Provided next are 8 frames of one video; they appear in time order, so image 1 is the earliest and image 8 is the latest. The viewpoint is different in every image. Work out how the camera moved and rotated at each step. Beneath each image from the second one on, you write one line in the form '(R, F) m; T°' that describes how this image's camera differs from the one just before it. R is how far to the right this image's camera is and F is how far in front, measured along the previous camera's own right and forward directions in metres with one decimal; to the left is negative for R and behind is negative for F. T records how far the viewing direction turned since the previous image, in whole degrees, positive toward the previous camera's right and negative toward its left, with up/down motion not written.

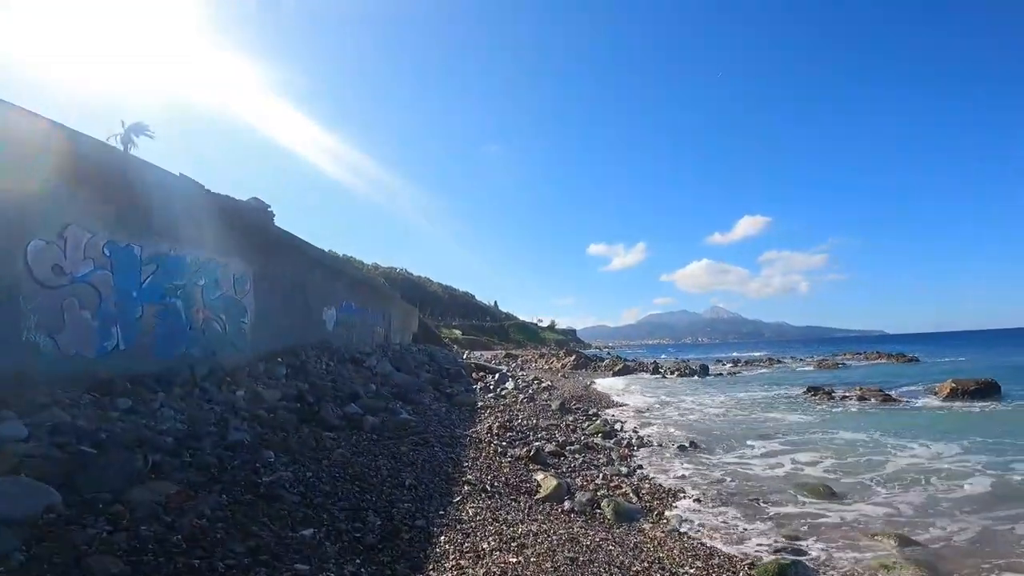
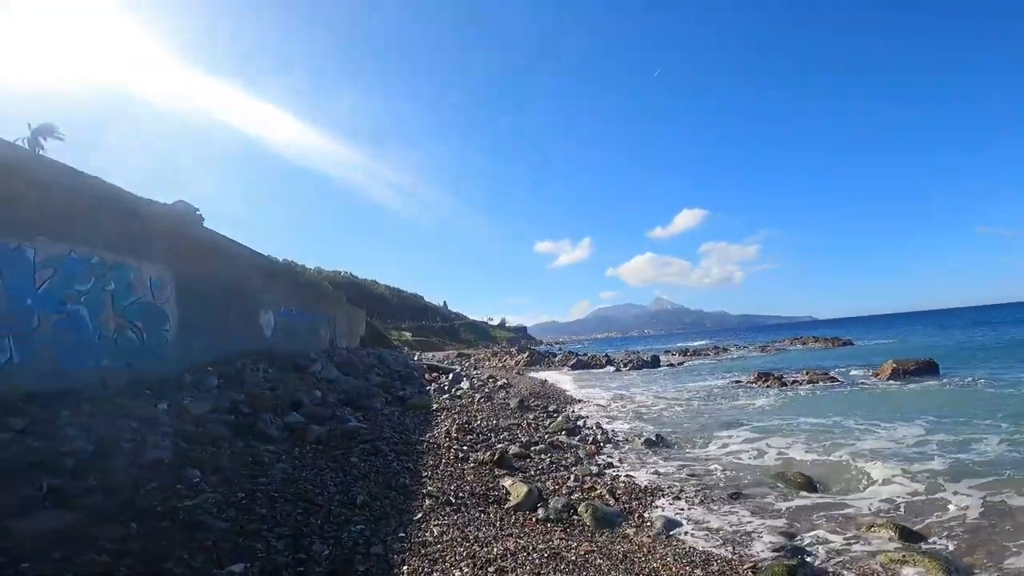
(-0.1, +0.8) m; +5°
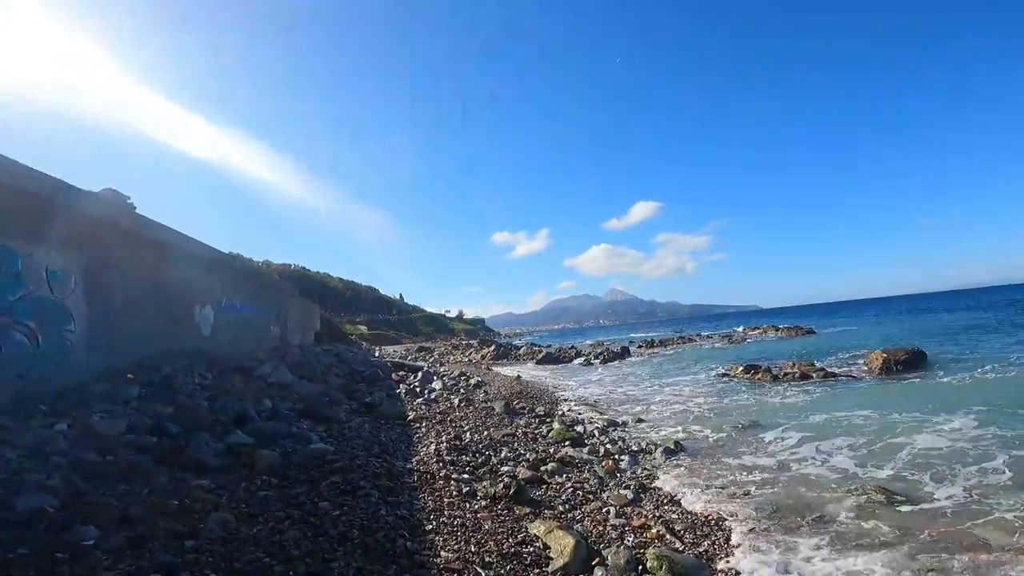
(-0.8, +2.0) m; +5°
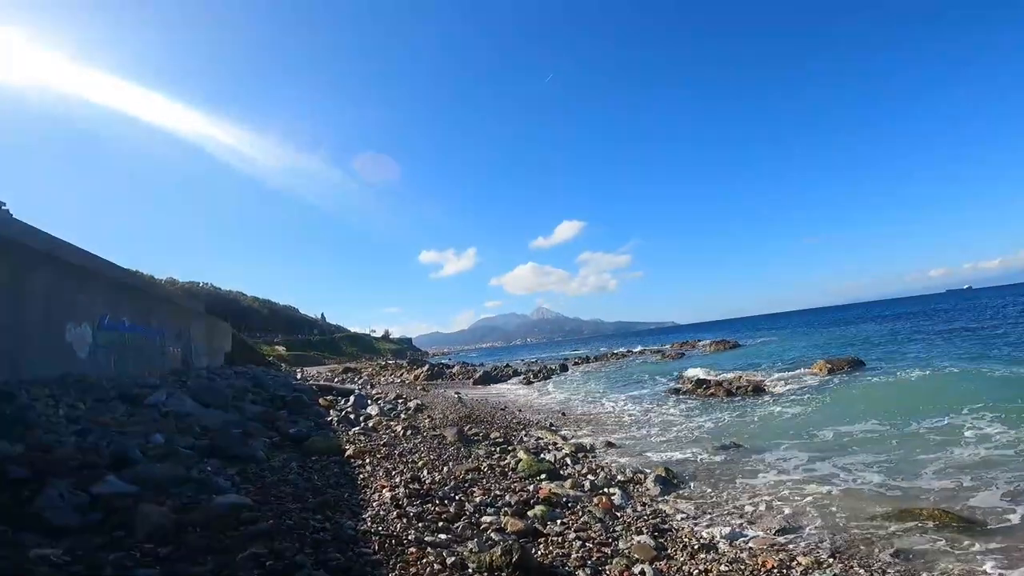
(-0.7, +1.8) m; +8°
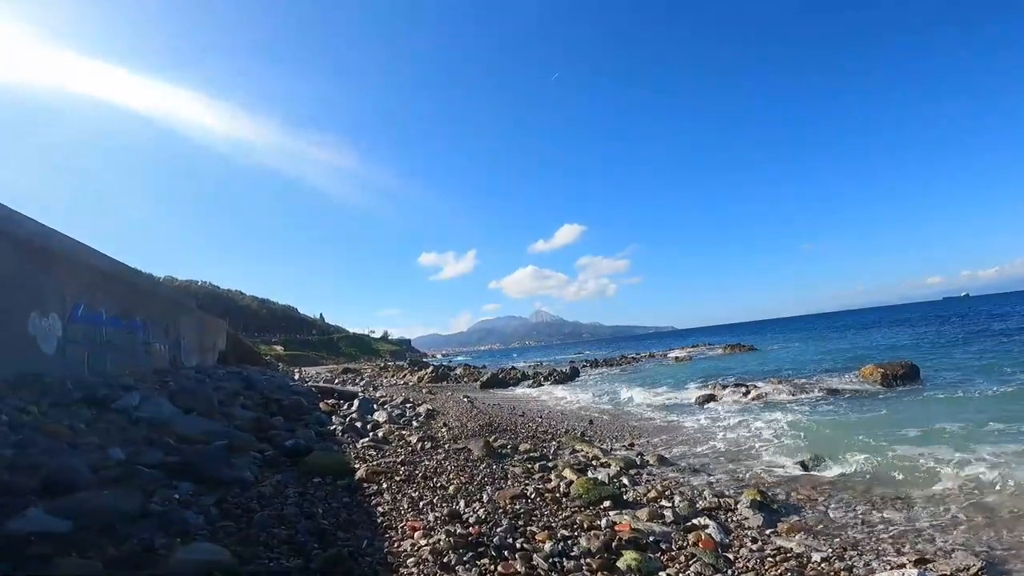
(-0.8, +1.9) m; 0°
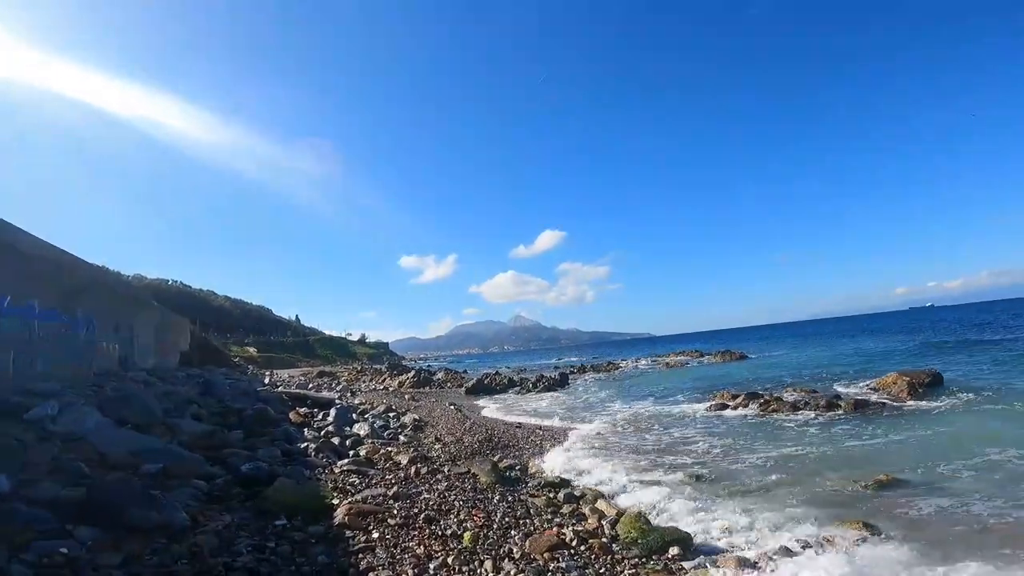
(-0.6, +1.9) m; +2°
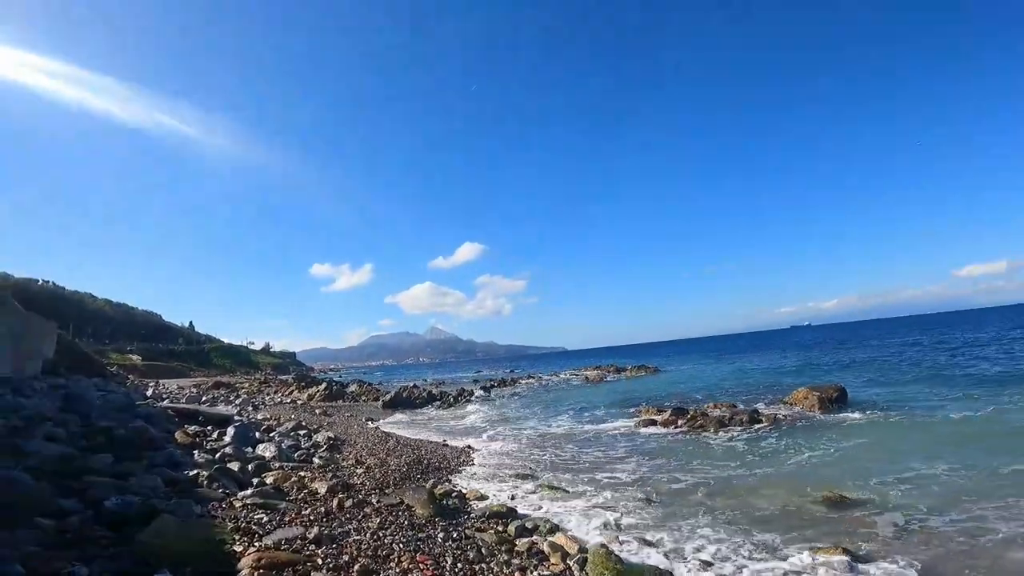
(-0.4, +1.0) m; +9°
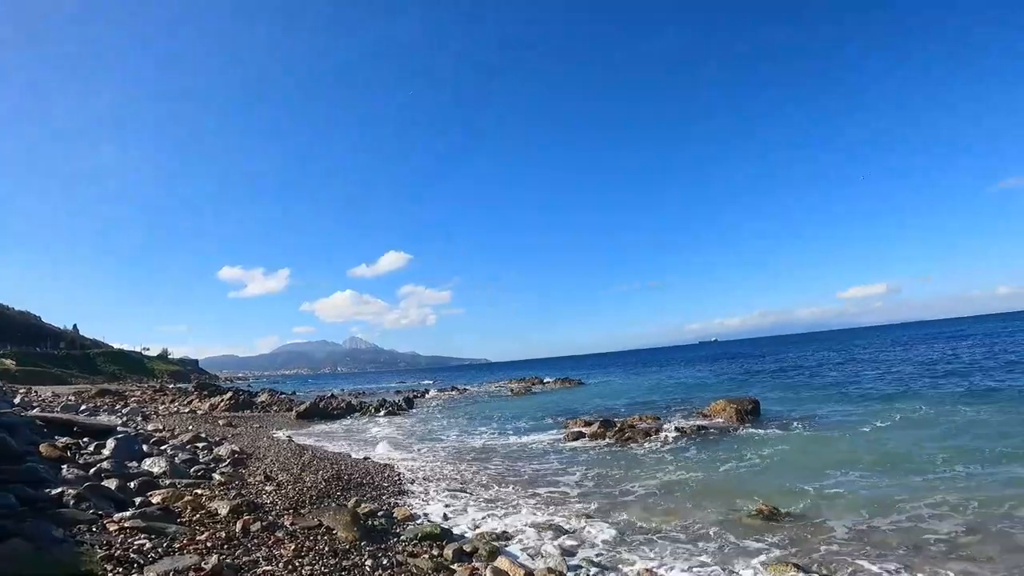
(-0.2, +0.6) m; +8°
